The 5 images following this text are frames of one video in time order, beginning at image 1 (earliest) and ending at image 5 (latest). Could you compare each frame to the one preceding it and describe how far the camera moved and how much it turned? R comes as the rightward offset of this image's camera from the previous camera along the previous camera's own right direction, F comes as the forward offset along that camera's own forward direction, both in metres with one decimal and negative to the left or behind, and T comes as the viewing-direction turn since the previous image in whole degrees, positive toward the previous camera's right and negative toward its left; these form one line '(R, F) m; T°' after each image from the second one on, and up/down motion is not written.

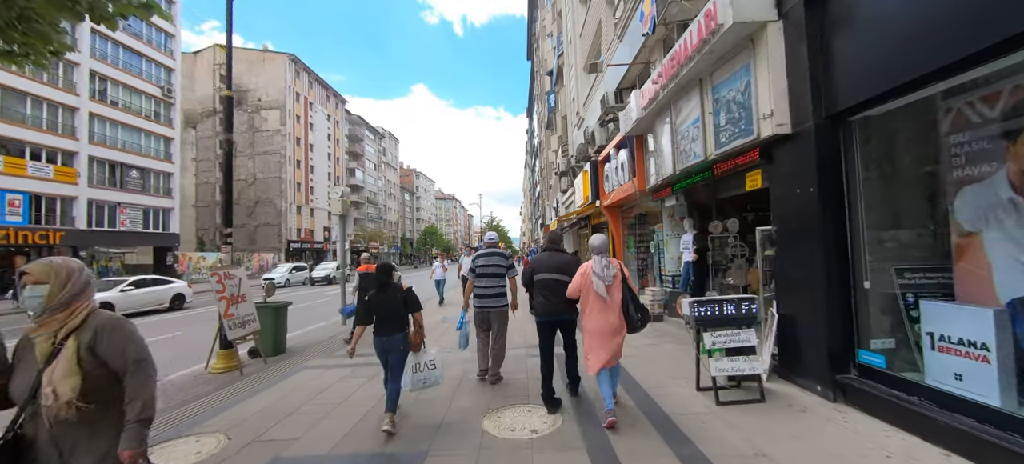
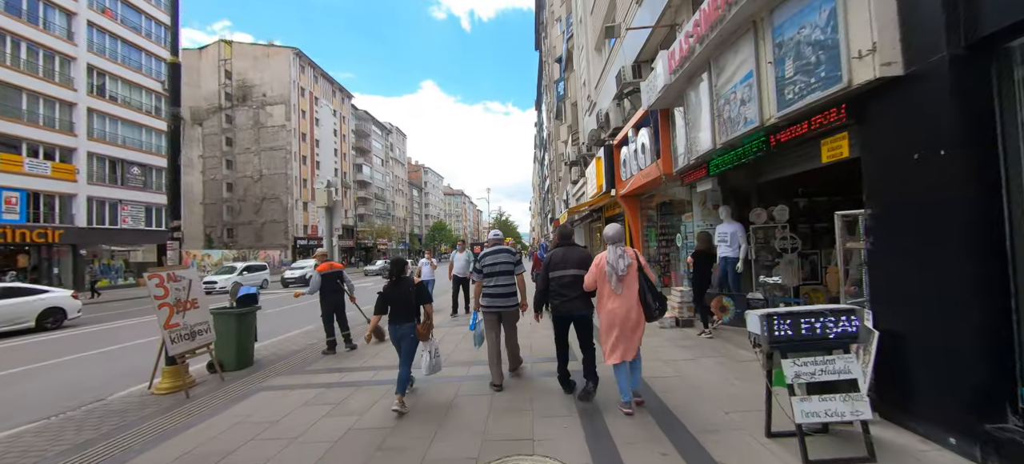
(+0.1, +1.1) m; -1°
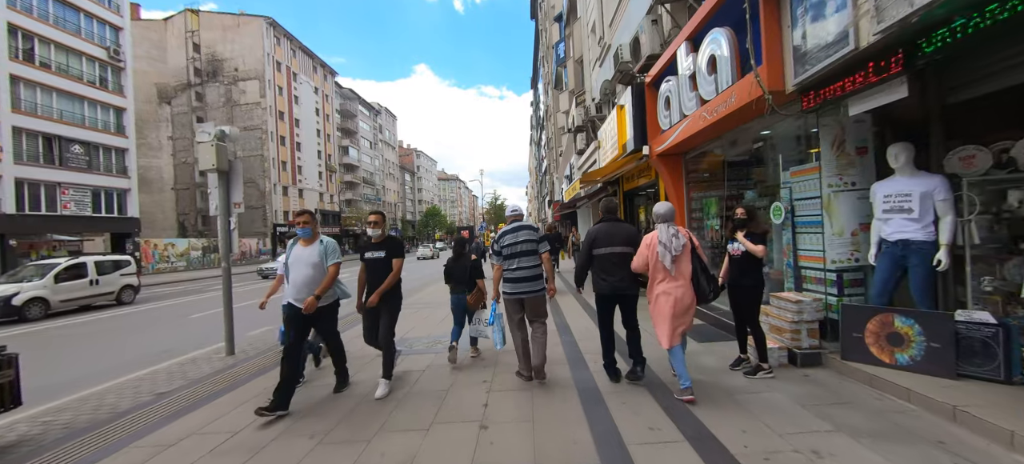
(+0.1, +3.1) m; 0°
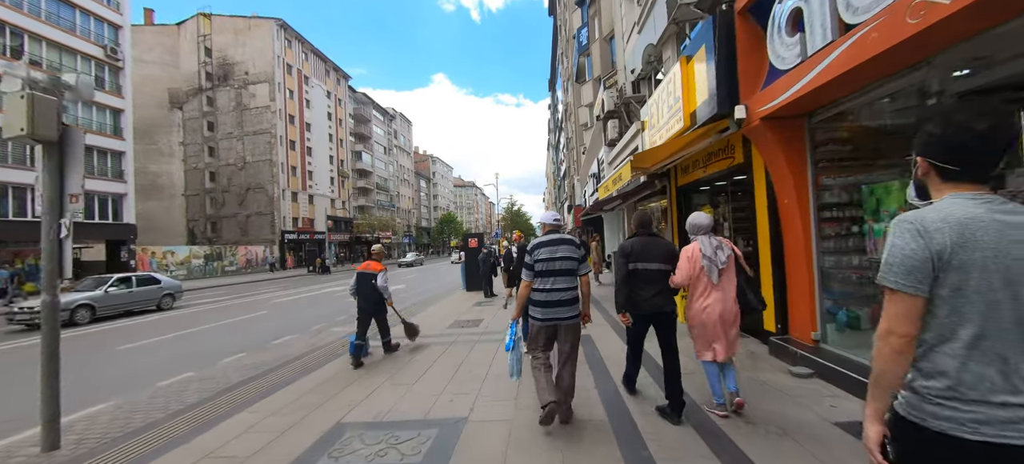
(0.0, +2.6) m; -2°
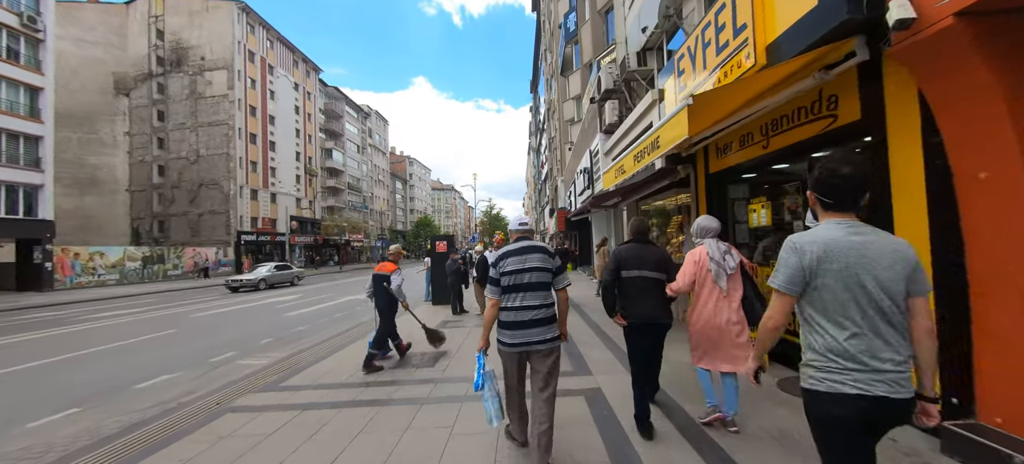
(+0.1, +2.2) m; +3°
